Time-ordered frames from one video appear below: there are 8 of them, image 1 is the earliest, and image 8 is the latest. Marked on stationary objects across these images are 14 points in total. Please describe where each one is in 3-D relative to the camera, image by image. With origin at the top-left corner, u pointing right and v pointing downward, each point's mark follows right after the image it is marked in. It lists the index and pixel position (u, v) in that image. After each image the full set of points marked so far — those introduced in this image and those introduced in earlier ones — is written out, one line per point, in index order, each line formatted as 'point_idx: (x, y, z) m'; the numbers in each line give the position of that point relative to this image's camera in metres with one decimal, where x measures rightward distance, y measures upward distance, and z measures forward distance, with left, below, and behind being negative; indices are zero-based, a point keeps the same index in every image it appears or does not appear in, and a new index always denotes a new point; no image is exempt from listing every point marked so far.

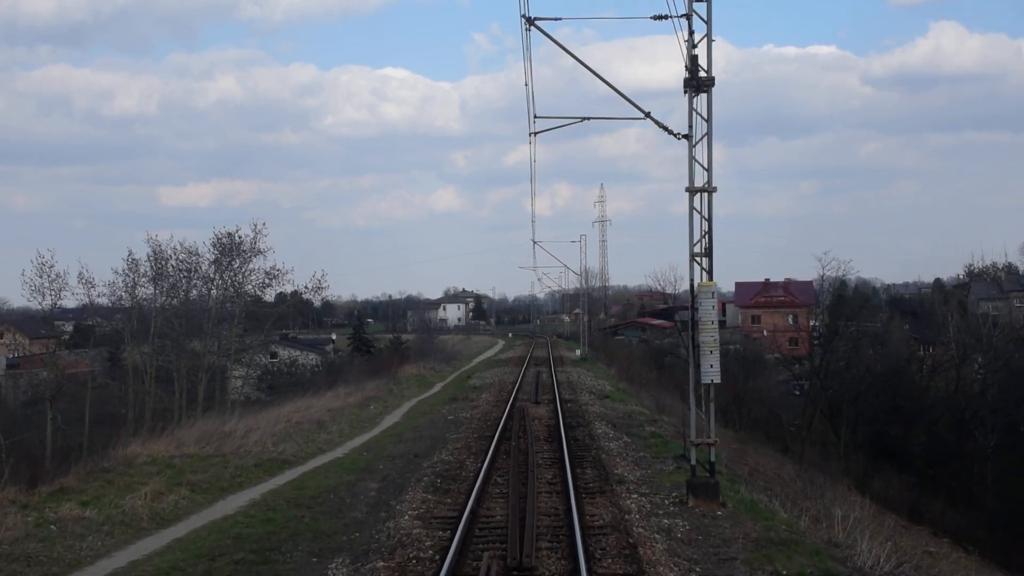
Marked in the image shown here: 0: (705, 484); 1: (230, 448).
0: (+2.1, -2.2, +9.3) m
1: (-4.4, -2.5, +13.2) m
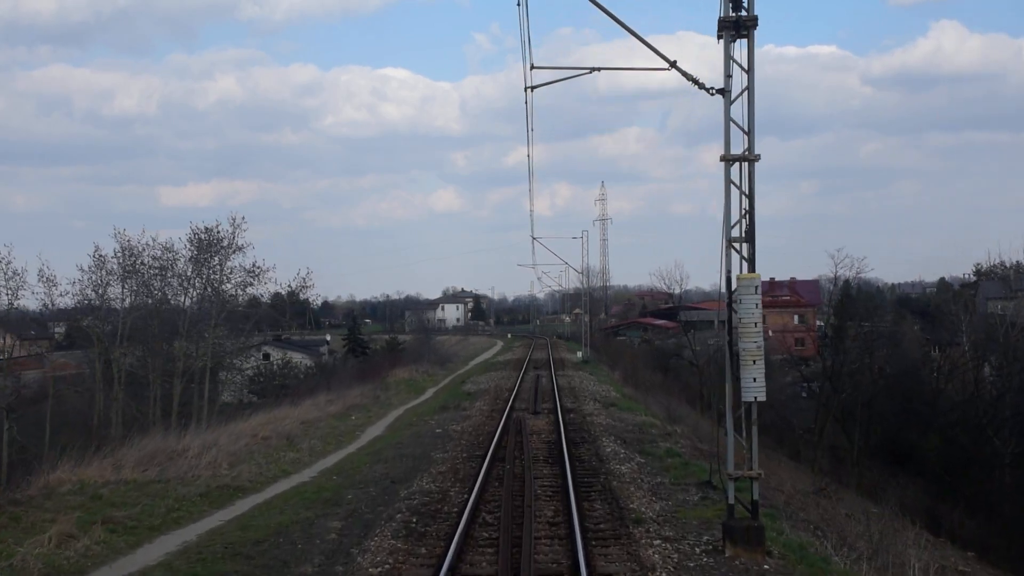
0: (+2.1, -2.1, +7.4) m
1: (-4.5, -2.5, +11.3) m
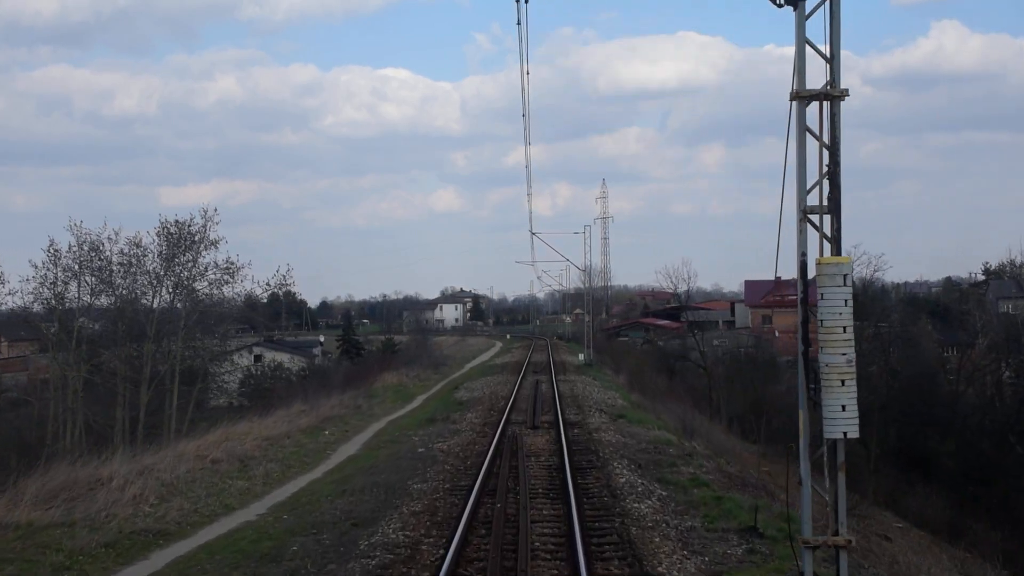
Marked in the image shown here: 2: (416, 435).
0: (+2.0, -2.0, +5.2) m
1: (-4.6, -2.4, +9.1) m
2: (-1.8, -2.7, +15.5) m
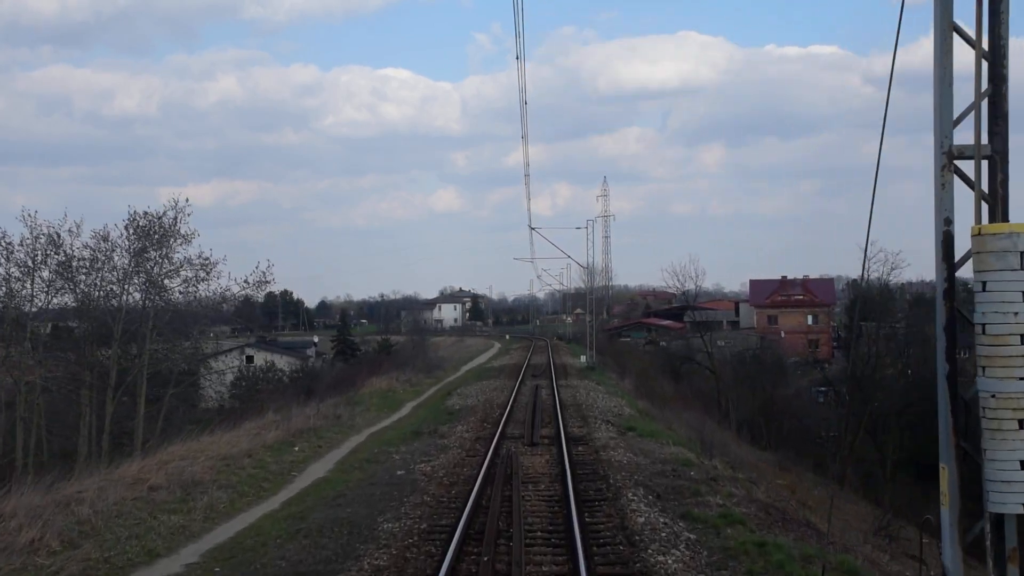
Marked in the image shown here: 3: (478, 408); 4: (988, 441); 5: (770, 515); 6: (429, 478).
0: (+1.9, -2.0, +3.3) m
1: (-4.7, -2.3, +7.1) m
2: (-1.9, -2.7, +13.6) m
3: (-0.8, -2.7, +19.2) m
4: (+1.9, -0.6, +3.4) m
5: (+3.0, -2.6, +9.7) m
6: (-1.1, -2.5, +11.2) m
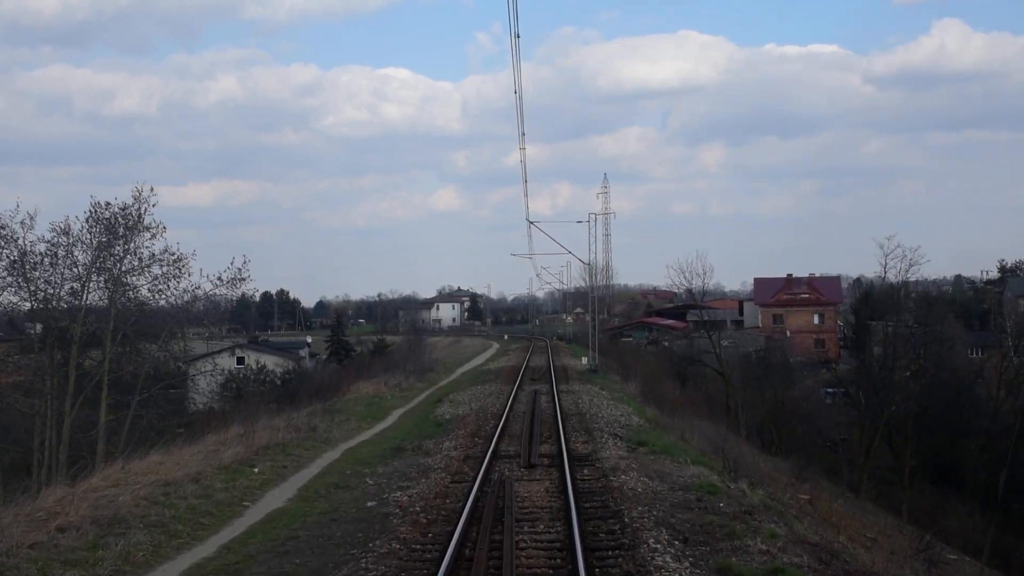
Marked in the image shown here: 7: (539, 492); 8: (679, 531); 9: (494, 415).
0: (+1.8, -1.9, +1.3) m
1: (-4.8, -2.3, +5.2) m
2: (-1.9, -2.6, +11.7) m
3: (-0.9, -2.6, +17.2) m
4: (+1.8, -0.5, +1.5) m
5: (+2.9, -2.5, +7.8) m
6: (-1.2, -2.4, +9.2) m
7: (+0.3, -2.4, +9.9) m
8: (+1.6, -2.3, +8.2) m
9: (-0.4, -2.6, +17.2) m
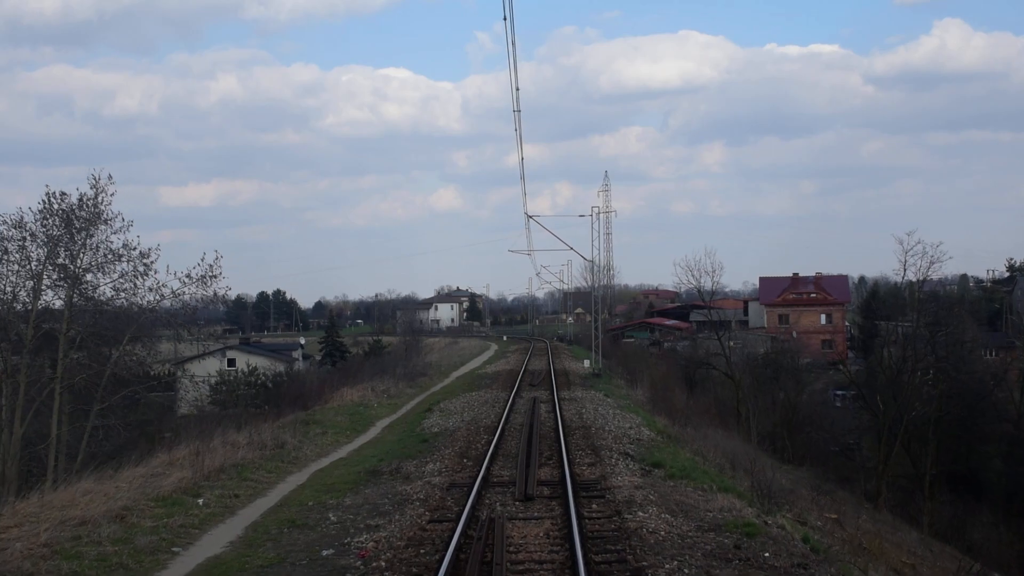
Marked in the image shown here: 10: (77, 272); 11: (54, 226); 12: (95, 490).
0: (+1.7, -1.9, -0.6) m
1: (-4.8, -2.2, +3.3) m
2: (-2.0, -2.5, +9.7) m
3: (-0.9, -2.6, +15.3) m
4: (+1.7, -0.5, -0.4) m
5: (+2.8, -2.5, +5.8) m
6: (-1.3, -2.4, +7.3) m
7: (+0.2, -2.3, +8.0) m
8: (+1.5, -2.3, +6.3) m
9: (-0.5, -2.6, +15.3) m
10: (-10.0, +0.5, +19.4) m
11: (-10.4, +1.4, +19.0) m
12: (-5.1, -2.5, +10.4) m
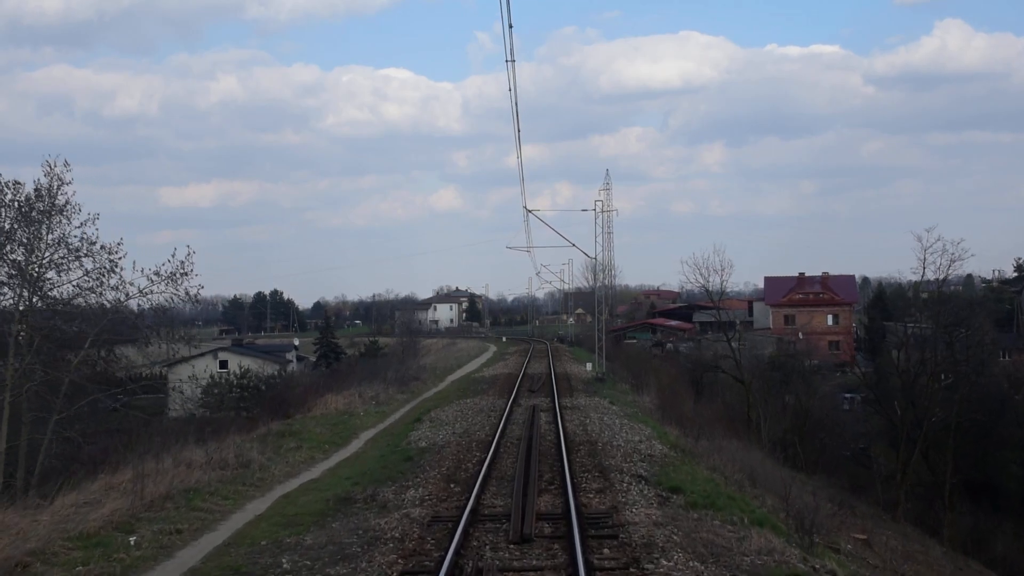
0: (+1.7, -1.8, -2.3) m
1: (-4.9, -2.2, +1.6) m
2: (-2.1, -2.5, +8.1) m
3: (-1.0, -2.6, +13.6) m
4: (+1.7, -0.4, -2.1) m
5: (+2.7, -2.4, +4.1) m
6: (-1.3, -2.4, +5.6) m
7: (+0.2, -2.3, +6.3) m
8: (+1.5, -2.3, +4.6) m
9: (-0.5, -2.5, +13.6) m
10: (-10.1, +0.5, +17.7) m
11: (-10.5, +1.5, +17.3) m
12: (-5.2, -2.4, +8.7) m
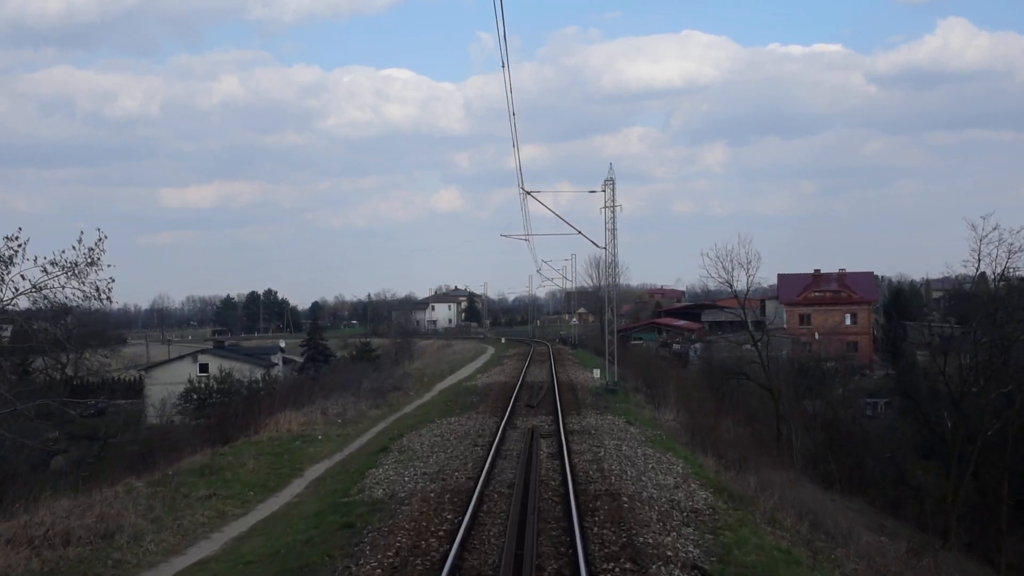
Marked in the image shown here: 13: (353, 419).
0: (+1.5, -1.7, -6.2) m
1: (-5.0, -2.1, -2.3) m
2: (-2.2, -2.4, +4.1) m
3: (-1.1, -2.4, +9.7) m
4: (+1.5, -0.3, -6.0) m
5: (+2.6, -2.3, +0.2) m
6: (-1.5, -2.2, +1.7) m
7: (0.0, -2.2, +2.4) m
8: (+1.3, -2.1, +0.7) m
9: (-0.6, -2.4, +9.7) m
10: (-10.2, +0.6, +13.8) m
11: (-10.6, +1.6, +13.4) m
12: (-5.3, -2.3, +4.8) m
13: (-3.6, -2.9, +18.7) m
